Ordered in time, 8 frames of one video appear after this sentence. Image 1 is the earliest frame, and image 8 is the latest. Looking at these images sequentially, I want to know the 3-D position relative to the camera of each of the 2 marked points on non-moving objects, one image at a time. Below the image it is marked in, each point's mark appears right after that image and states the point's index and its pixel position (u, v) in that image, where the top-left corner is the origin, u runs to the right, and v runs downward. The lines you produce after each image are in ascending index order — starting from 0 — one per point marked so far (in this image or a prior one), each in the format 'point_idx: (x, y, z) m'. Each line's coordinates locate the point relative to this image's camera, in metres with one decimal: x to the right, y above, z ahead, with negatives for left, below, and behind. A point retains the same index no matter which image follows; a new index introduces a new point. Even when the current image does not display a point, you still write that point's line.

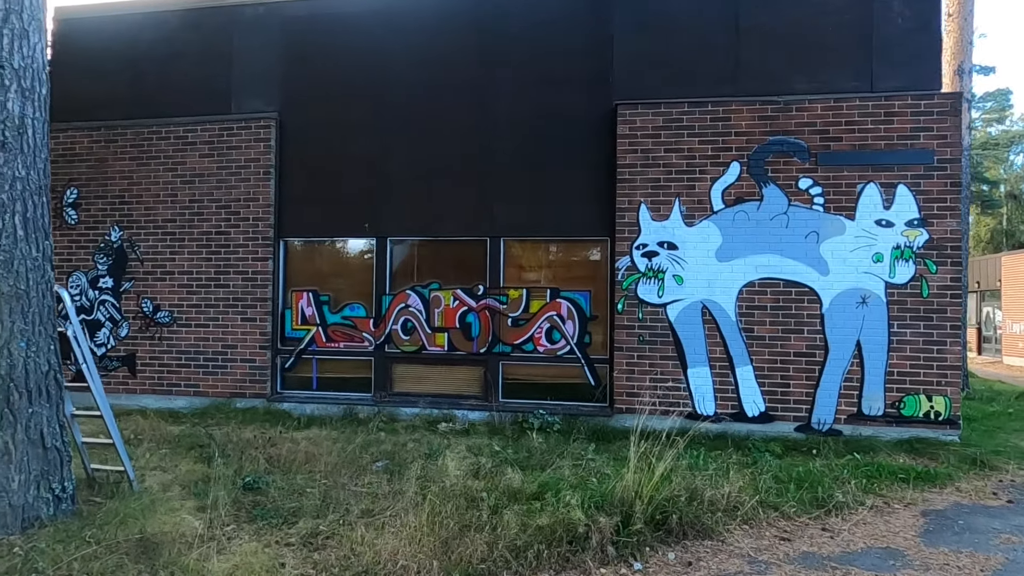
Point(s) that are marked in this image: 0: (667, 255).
0: (+1.7, +0.4, +7.4) m
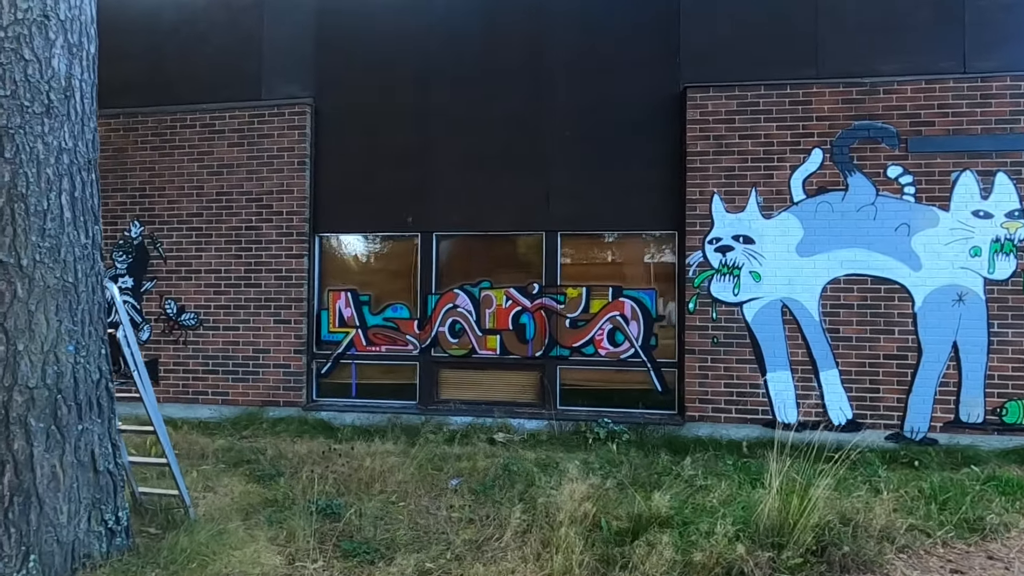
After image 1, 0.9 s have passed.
0: (+2.4, +0.4, +6.8) m
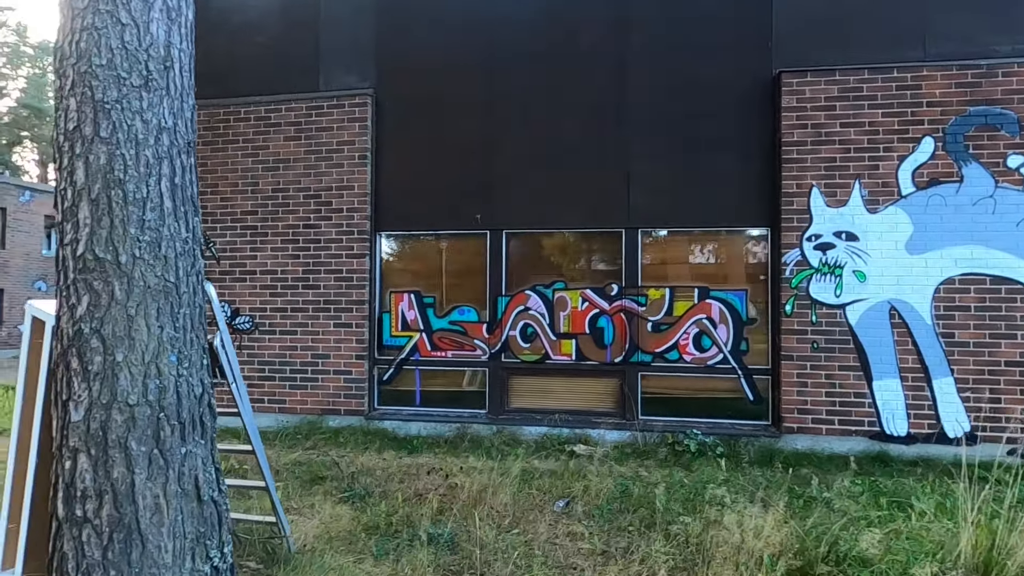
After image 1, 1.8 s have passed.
0: (+3.2, +0.4, +6.3) m
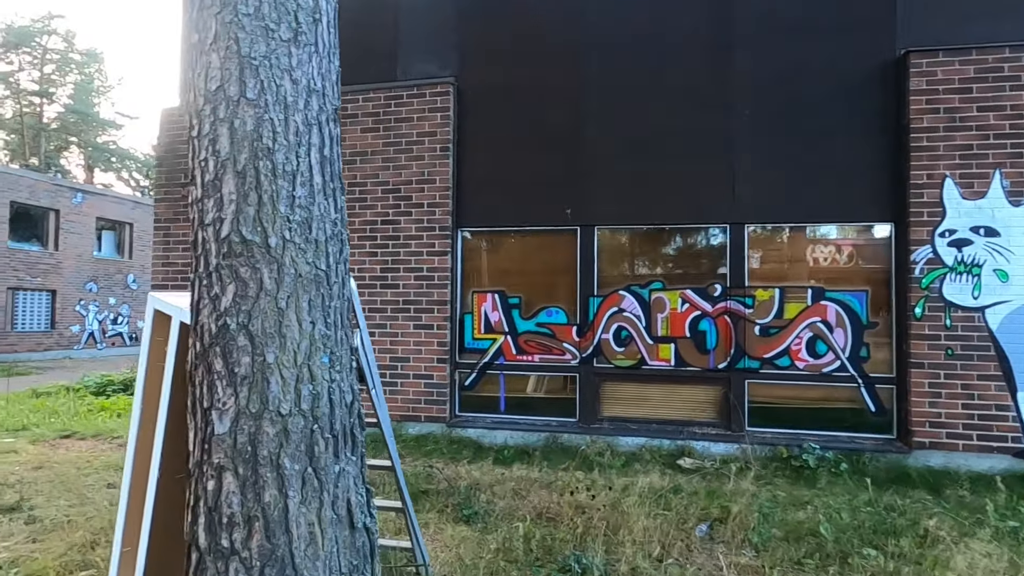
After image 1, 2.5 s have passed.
0: (+4.1, +0.4, +5.7) m
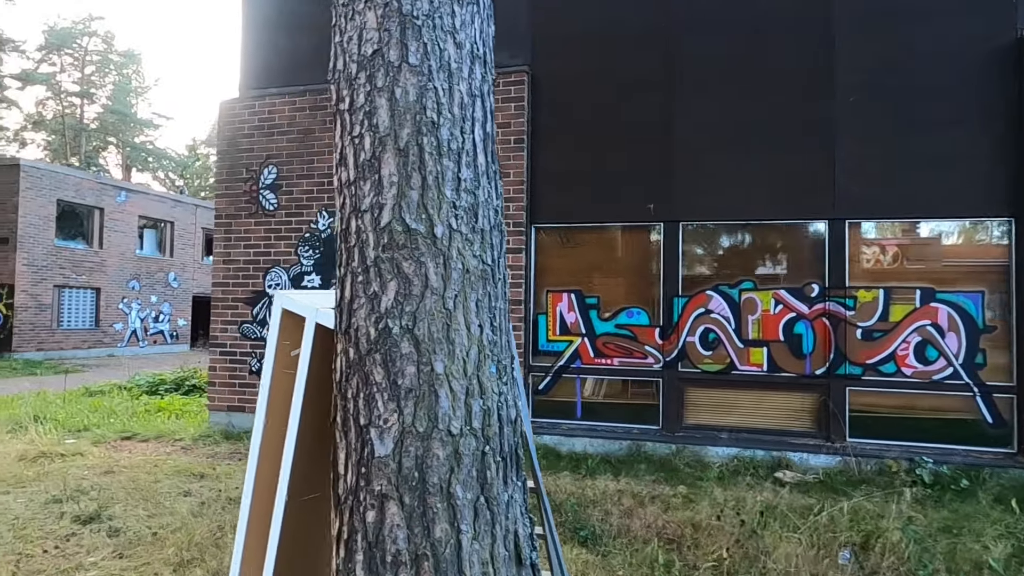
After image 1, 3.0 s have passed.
0: (+4.8, +0.4, +5.2) m
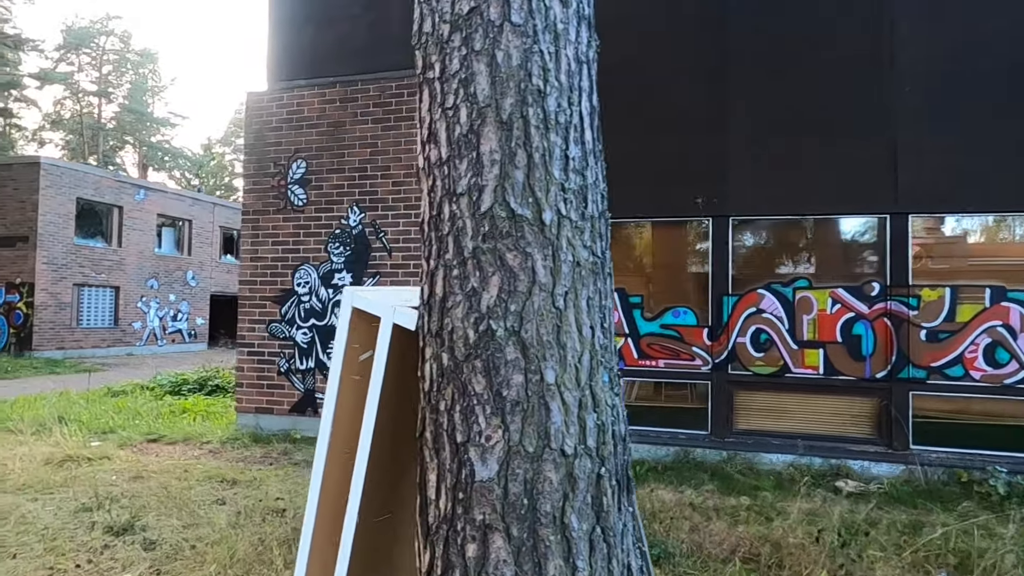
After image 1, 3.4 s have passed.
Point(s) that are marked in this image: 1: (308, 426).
0: (+5.2, +0.4, +4.8) m
1: (-2.1, -1.4, +6.9) m
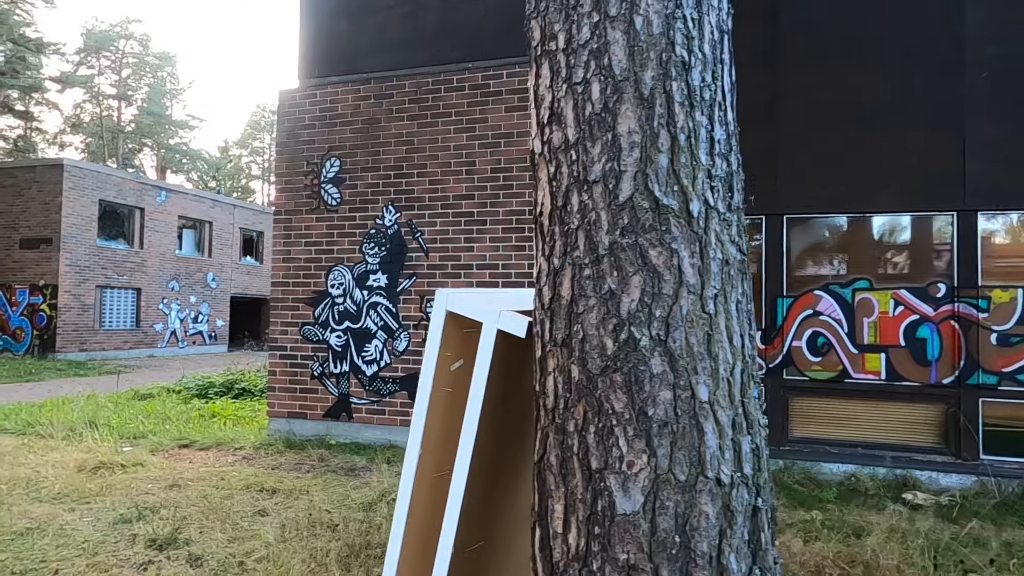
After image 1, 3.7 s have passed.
0: (+5.5, +0.4, +4.5) m
1: (-1.7, -1.5, +6.7) m
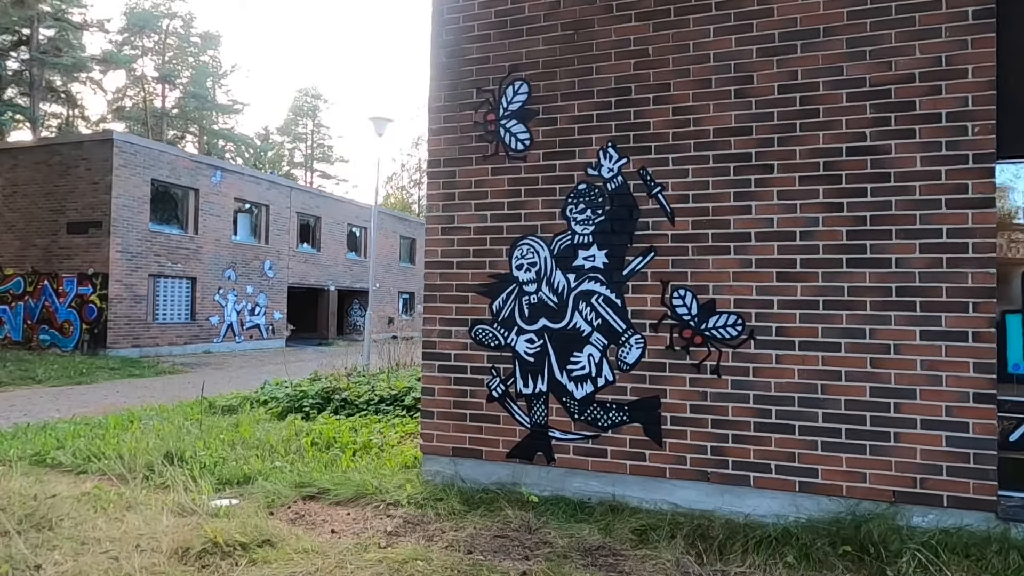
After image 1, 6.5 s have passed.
0: (+7.3, +0.5, +2.1) m
1: (+0.2, -1.3, +4.6) m
